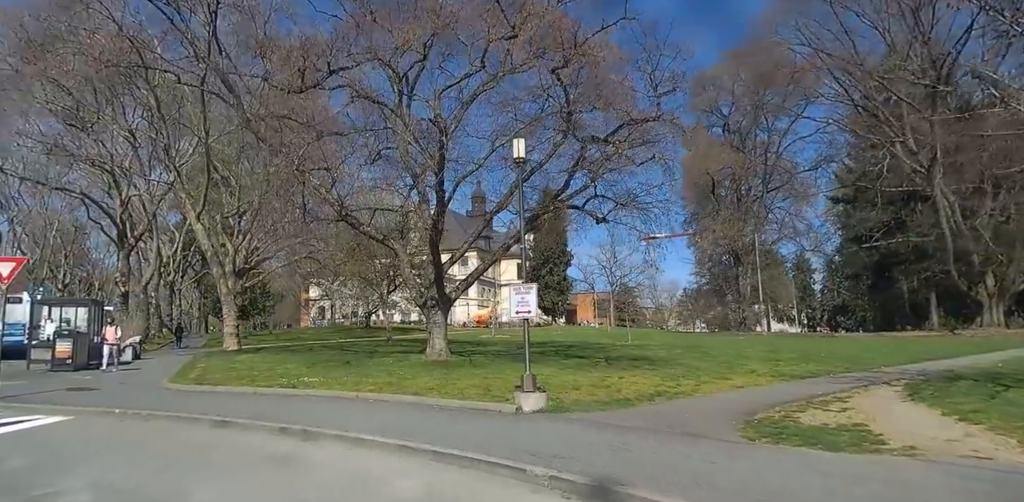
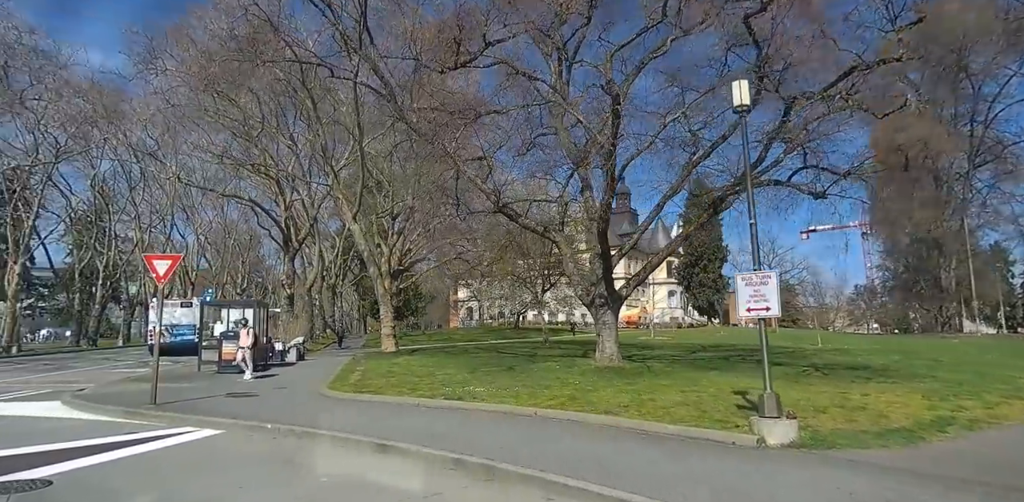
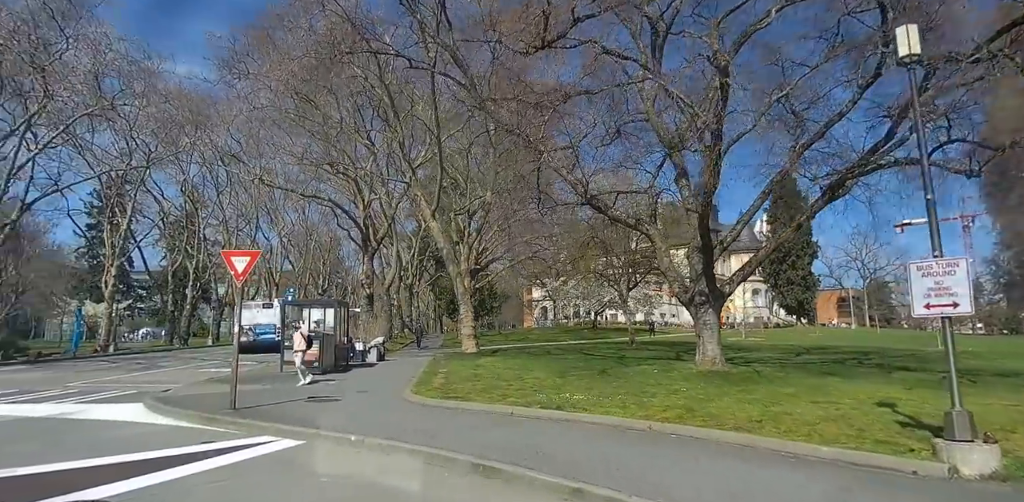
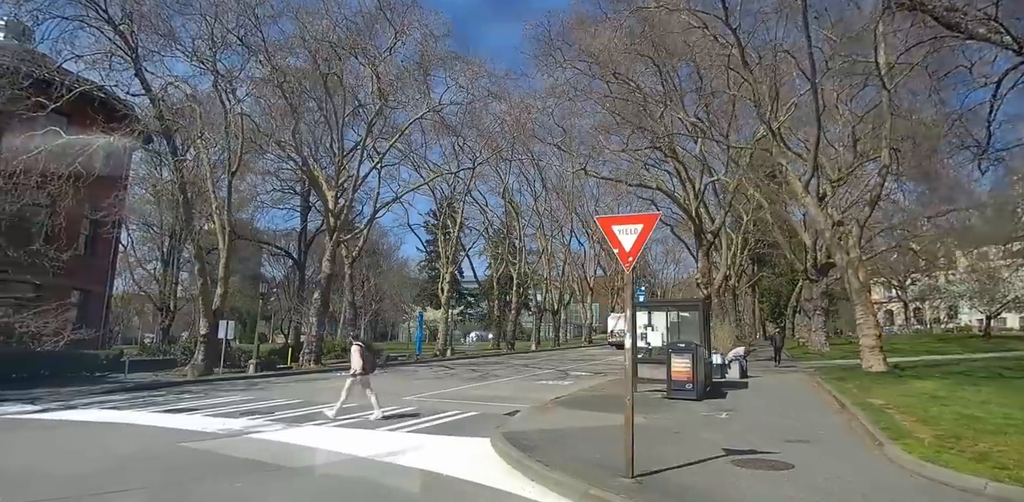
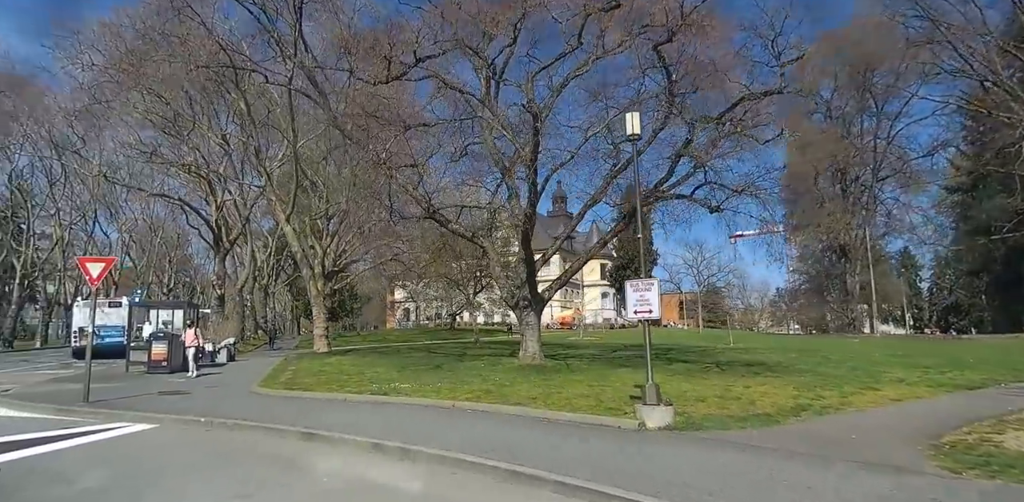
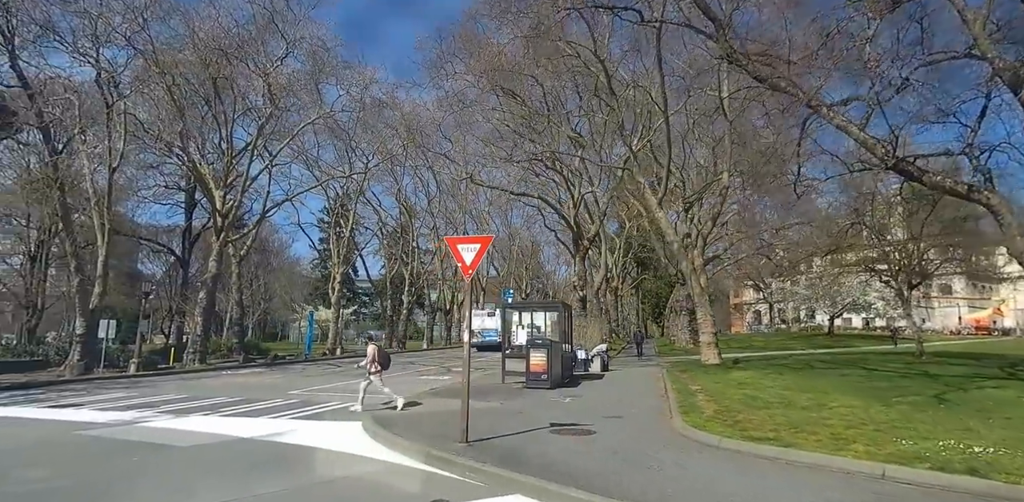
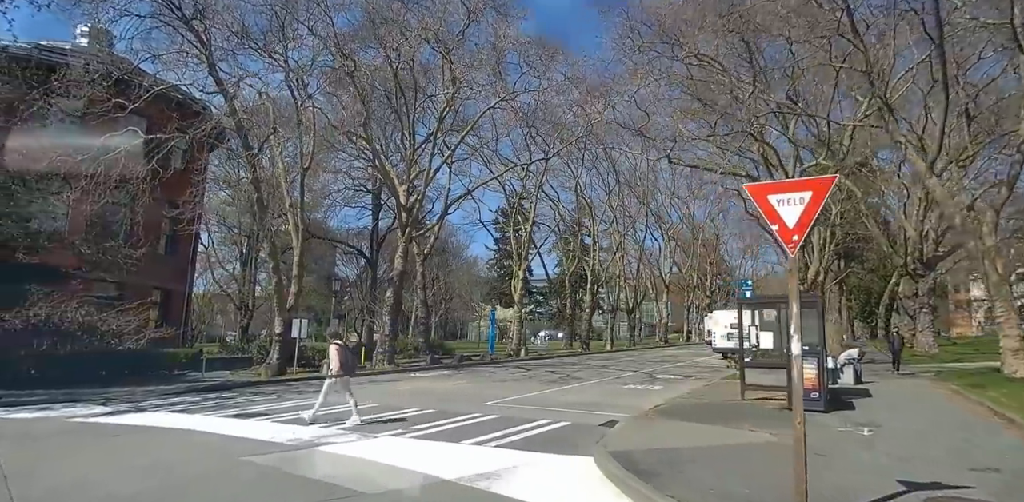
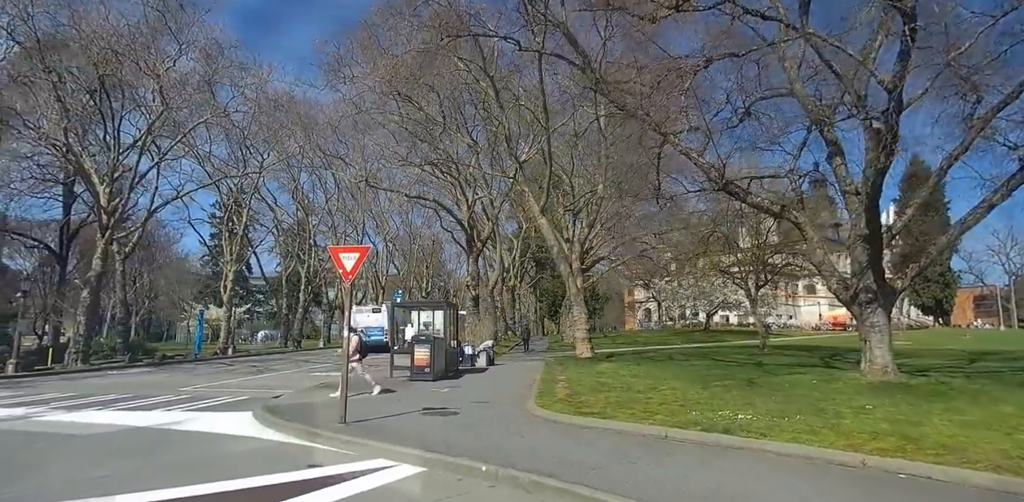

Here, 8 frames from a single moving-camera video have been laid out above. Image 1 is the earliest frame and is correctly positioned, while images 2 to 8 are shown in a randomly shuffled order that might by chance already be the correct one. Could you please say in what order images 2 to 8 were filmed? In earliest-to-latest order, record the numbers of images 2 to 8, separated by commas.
5, 2, 3, 8, 6, 4, 7
